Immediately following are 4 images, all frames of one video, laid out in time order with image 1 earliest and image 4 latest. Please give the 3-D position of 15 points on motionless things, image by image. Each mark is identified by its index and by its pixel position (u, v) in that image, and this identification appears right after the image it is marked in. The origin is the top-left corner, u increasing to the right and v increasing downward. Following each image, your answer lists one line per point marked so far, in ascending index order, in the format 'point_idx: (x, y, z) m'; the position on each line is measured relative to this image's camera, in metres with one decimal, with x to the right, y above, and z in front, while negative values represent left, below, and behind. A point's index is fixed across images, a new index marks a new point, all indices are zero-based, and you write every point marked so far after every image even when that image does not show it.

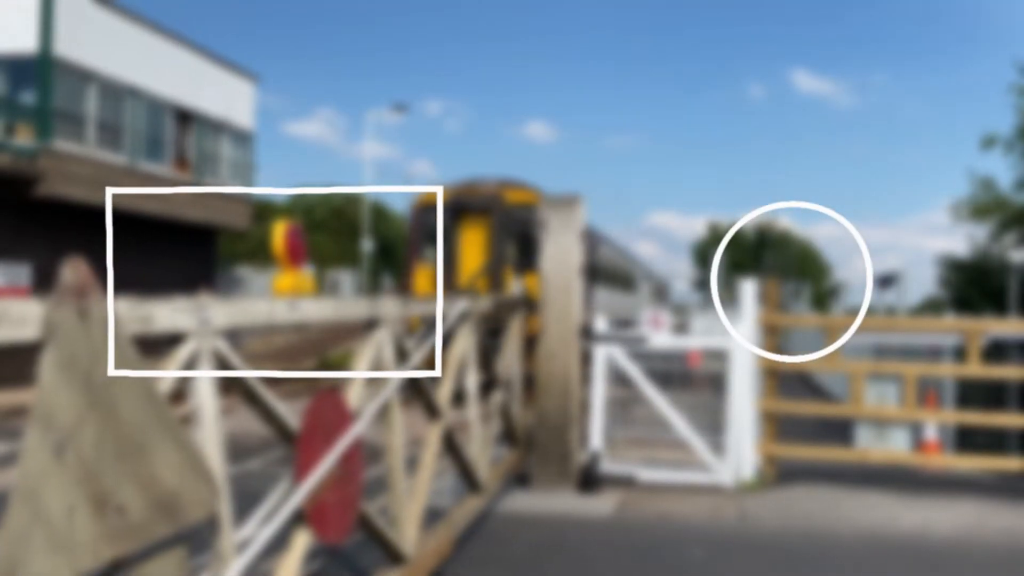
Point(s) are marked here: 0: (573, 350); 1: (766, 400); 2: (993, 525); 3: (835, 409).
0: (+0.5, -0.5, +8.6) m
1: (+2.1, -0.9, +9.0) m
2: (+3.3, -1.6, +7.6) m
3: (+2.6, -1.0, +8.8) m
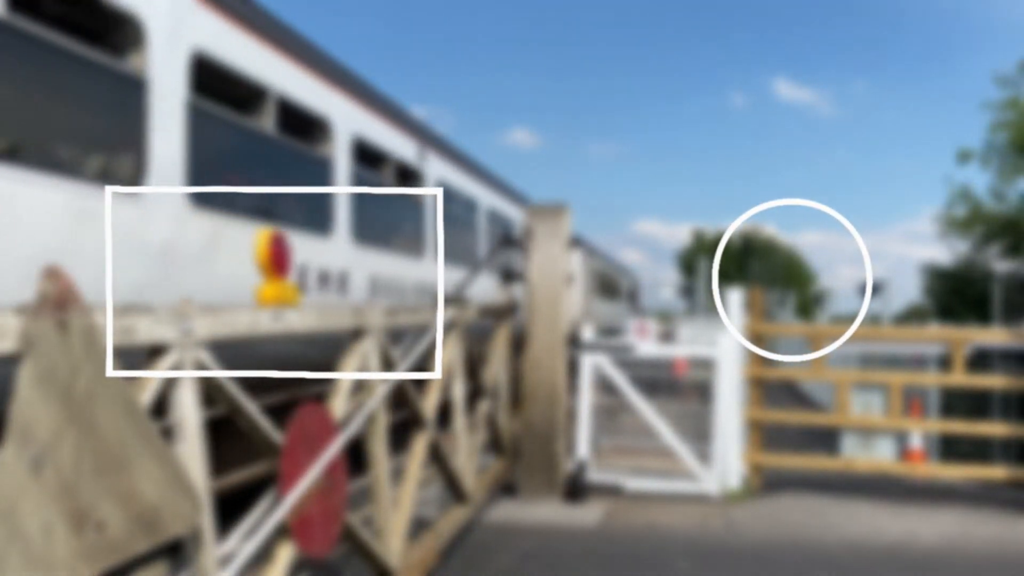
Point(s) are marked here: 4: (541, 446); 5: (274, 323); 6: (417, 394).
0: (+0.4, -0.5, +8.5) m
1: (+2.0, -1.0, +9.0) m
2: (+3.2, -1.7, +7.6) m
3: (+2.4, -1.0, +8.8) m
4: (+0.2, -1.2, +8.5) m
5: (-0.8, -0.1, +3.9) m
6: (-0.5, -0.5, +5.7) m
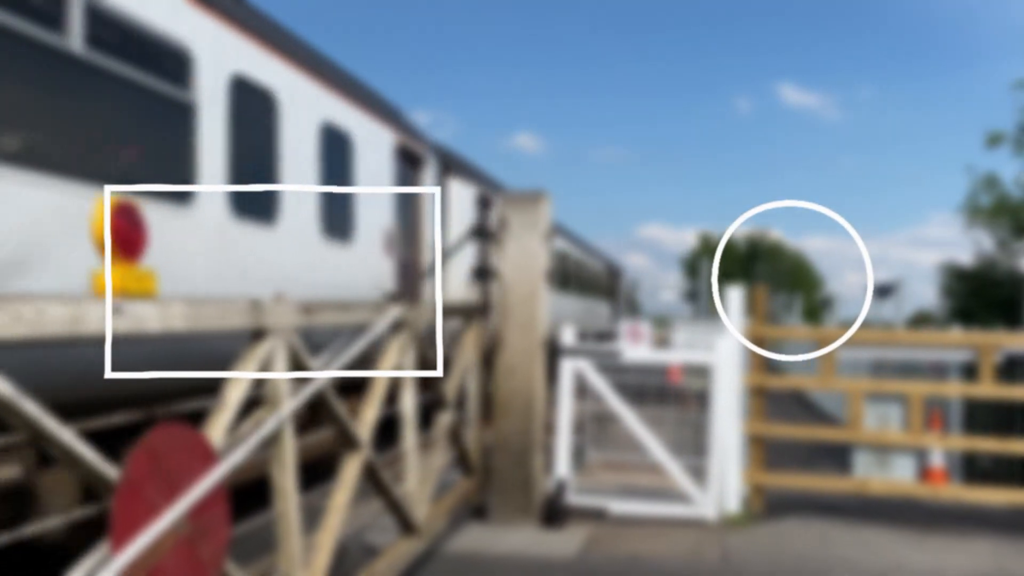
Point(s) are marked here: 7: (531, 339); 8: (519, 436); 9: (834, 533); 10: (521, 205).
0: (+0.2, -0.5, +7.6) m
1: (+1.7, -1.0, +8.0) m
2: (+3.0, -1.7, +6.6) m
3: (+2.2, -1.0, +7.8) m
4: (0.0, -1.2, +7.6) m
5: (-1.1, -0.1, +2.9) m
6: (-0.7, -0.5, +4.7) m
7: (+0.1, -0.4, +7.6) m
8: (0.0, -1.0, +7.6) m
9: (+2.2, -1.6, +7.4) m
10: (+0.1, +0.6, +7.7) m
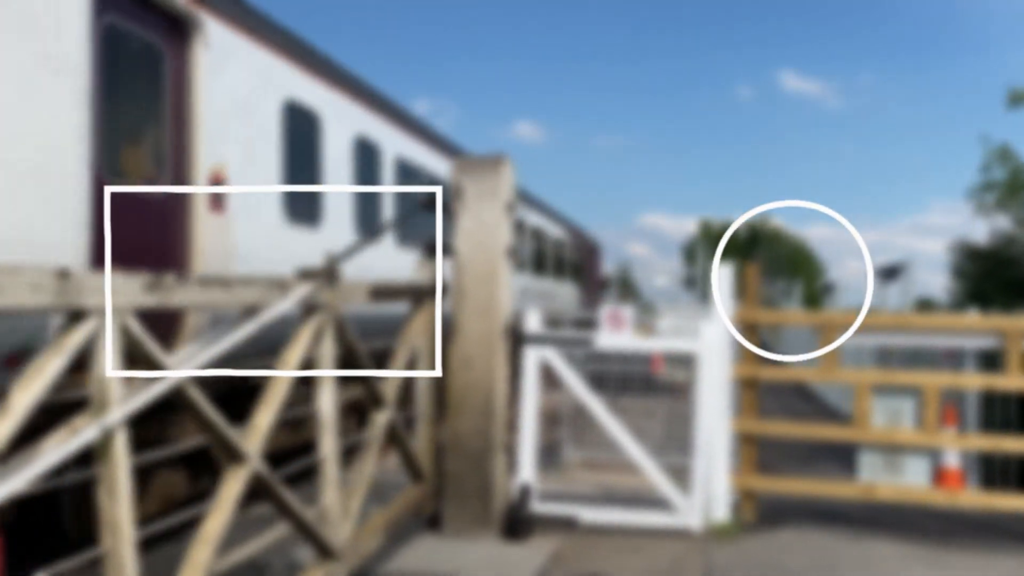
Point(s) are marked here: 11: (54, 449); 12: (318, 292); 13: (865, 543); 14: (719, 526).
0: (-0.1, -0.4, +6.6) m
1: (+1.5, -0.8, +7.1) m
2: (+2.7, -1.6, +5.7) m
3: (+2.0, -0.9, +6.8) m
4: (-0.2, -1.1, +6.6) m
5: (-1.3, 0.0, +1.9) m
6: (-1.0, -0.4, +3.7) m
7: (-0.1, -0.2, +6.6) m
8: (-0.2, -0.9, +6.6) m
9: (+1.9, -1.5, +6.5) m
10: (-0.2, +0.7, +6.7) m
11: (-1.1, -0.4, +2.7) m
12: (-0.8, 0.0, +4.6) m
13: (+2.1, -1.5, +6.5) m
14: (+1.3, -1.5, +6.7) m
